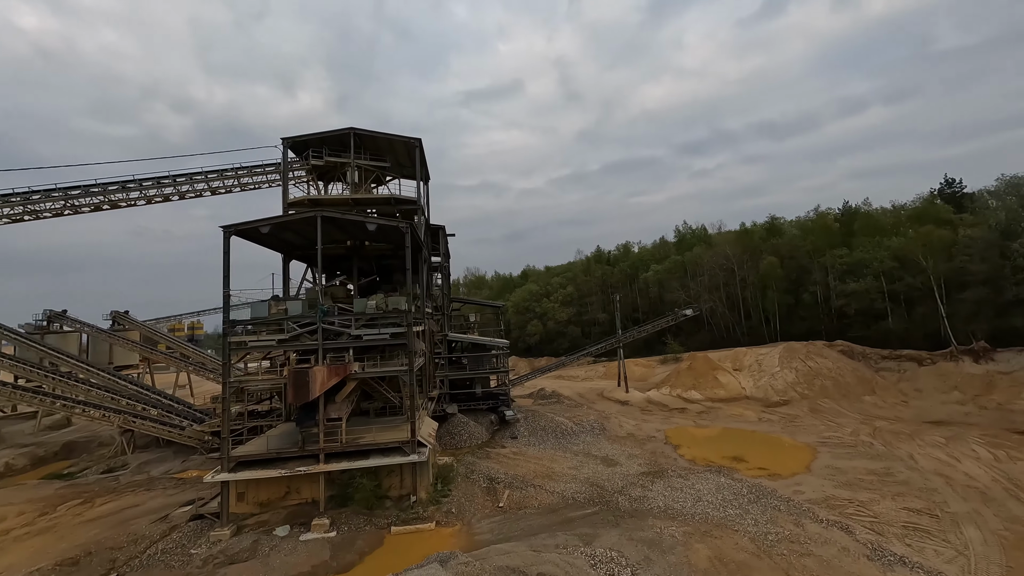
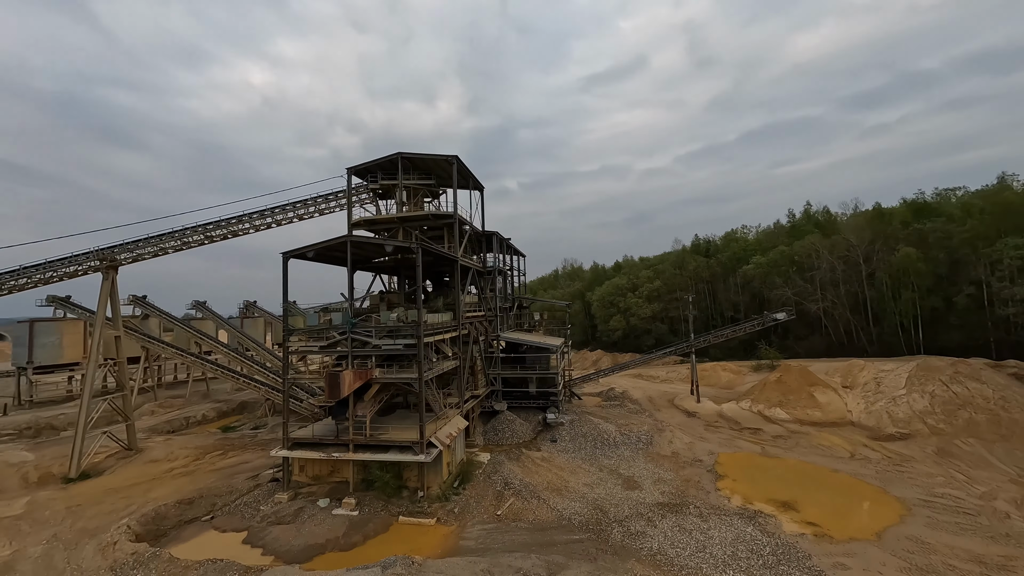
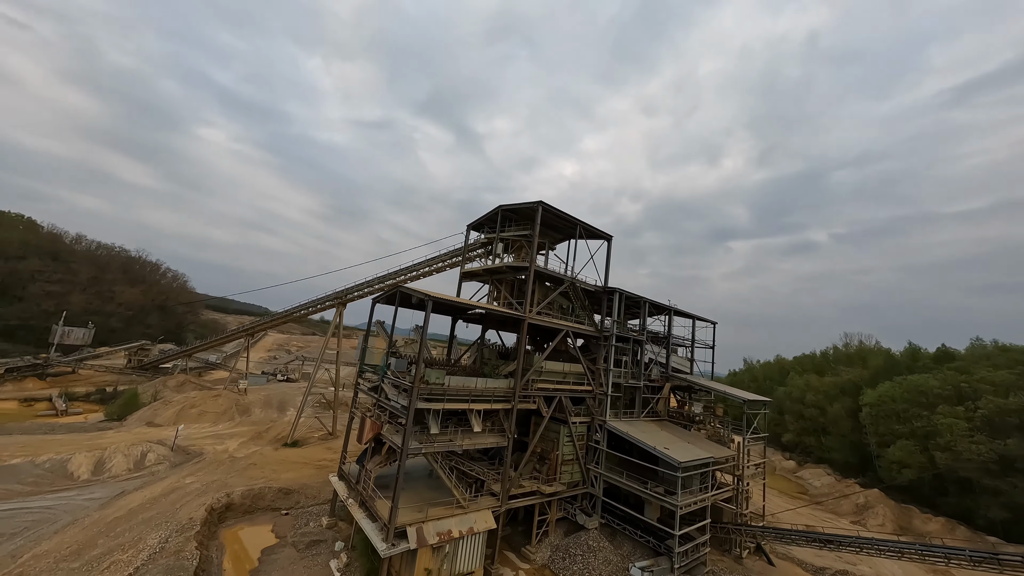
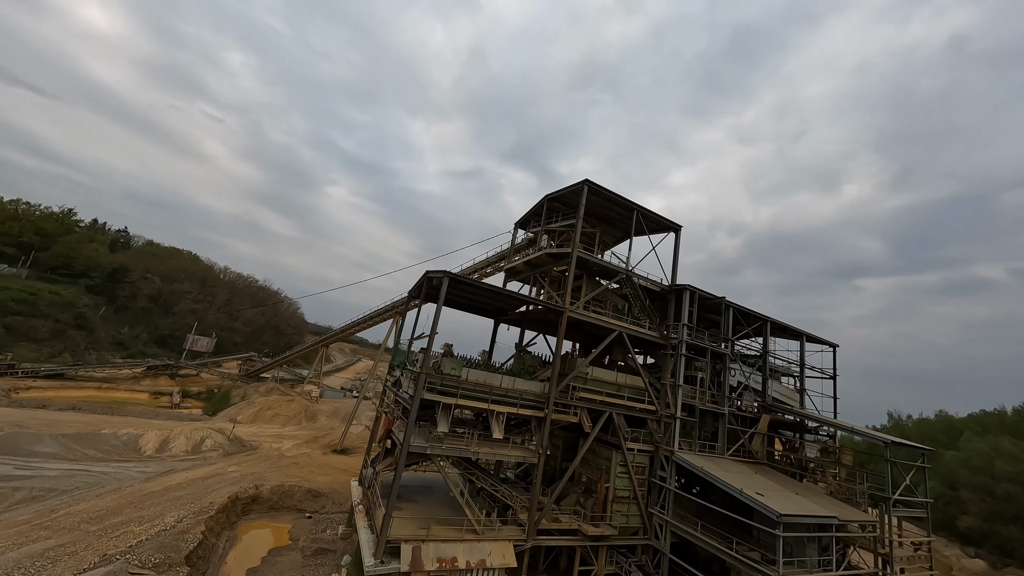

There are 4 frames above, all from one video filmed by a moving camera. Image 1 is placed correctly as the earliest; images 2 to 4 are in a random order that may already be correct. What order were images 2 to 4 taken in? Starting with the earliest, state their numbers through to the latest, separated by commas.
2, 3, 4
